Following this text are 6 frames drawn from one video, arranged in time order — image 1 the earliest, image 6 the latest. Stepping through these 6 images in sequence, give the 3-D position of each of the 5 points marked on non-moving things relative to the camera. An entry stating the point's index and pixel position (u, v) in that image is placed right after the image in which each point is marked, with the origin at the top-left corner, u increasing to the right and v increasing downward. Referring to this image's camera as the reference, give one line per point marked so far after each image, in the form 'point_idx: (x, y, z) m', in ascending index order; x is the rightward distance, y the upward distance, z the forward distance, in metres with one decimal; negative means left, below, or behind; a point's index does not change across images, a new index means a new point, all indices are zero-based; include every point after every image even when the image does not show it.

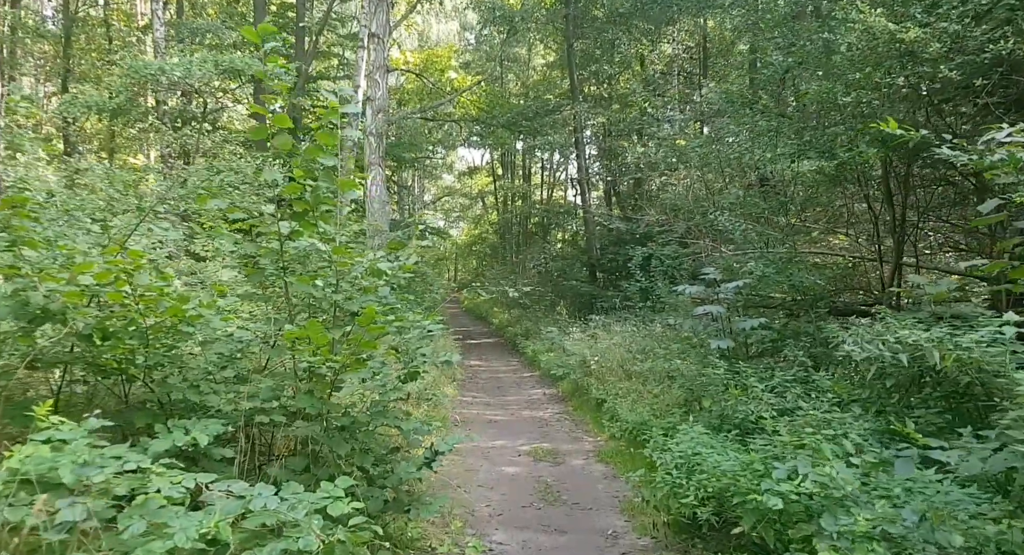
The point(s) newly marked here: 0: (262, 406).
0: (-1.5, -0.8, +4.2) m
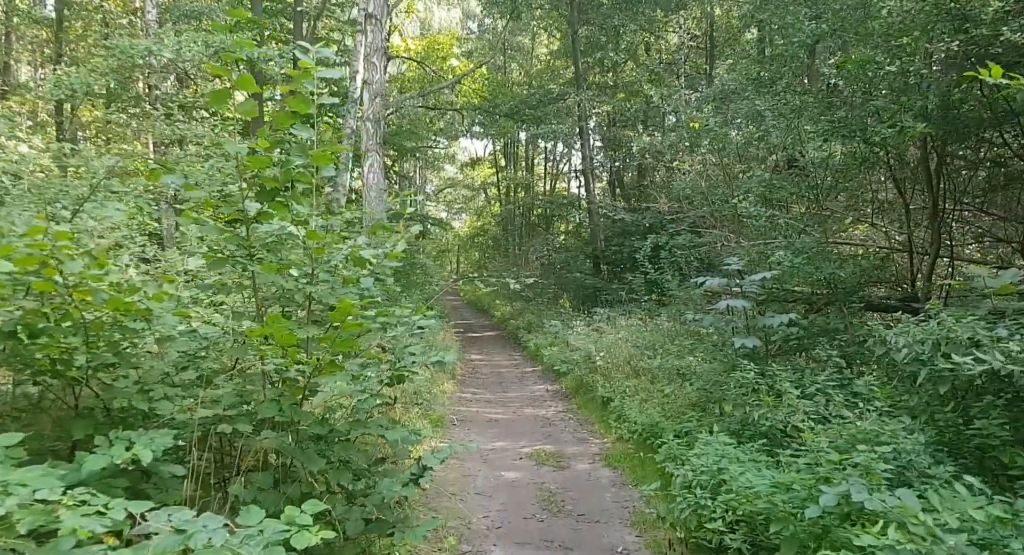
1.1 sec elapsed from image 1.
0: (-1.5, -0.7, +3.7) m
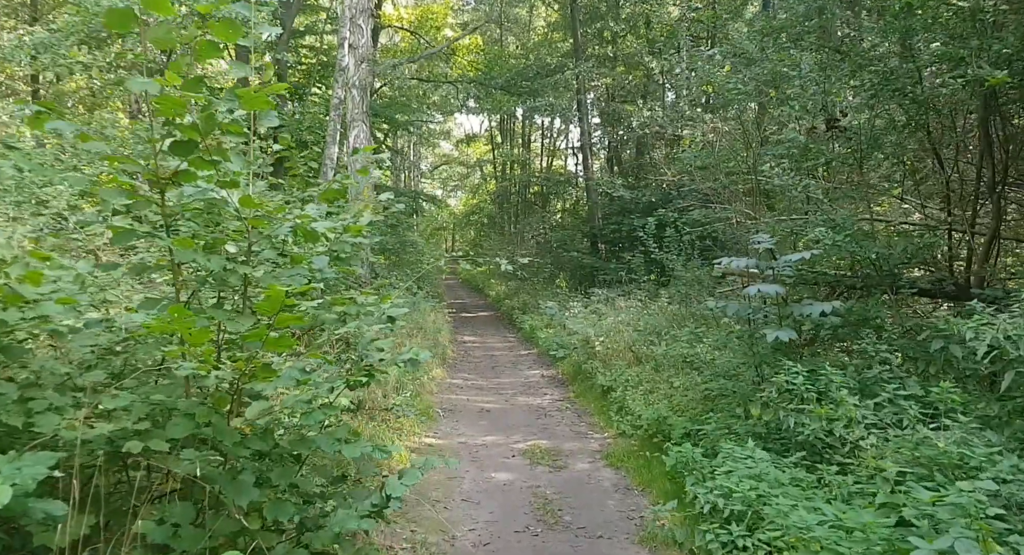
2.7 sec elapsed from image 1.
0: (-1.5, -0.6, +2.9) m
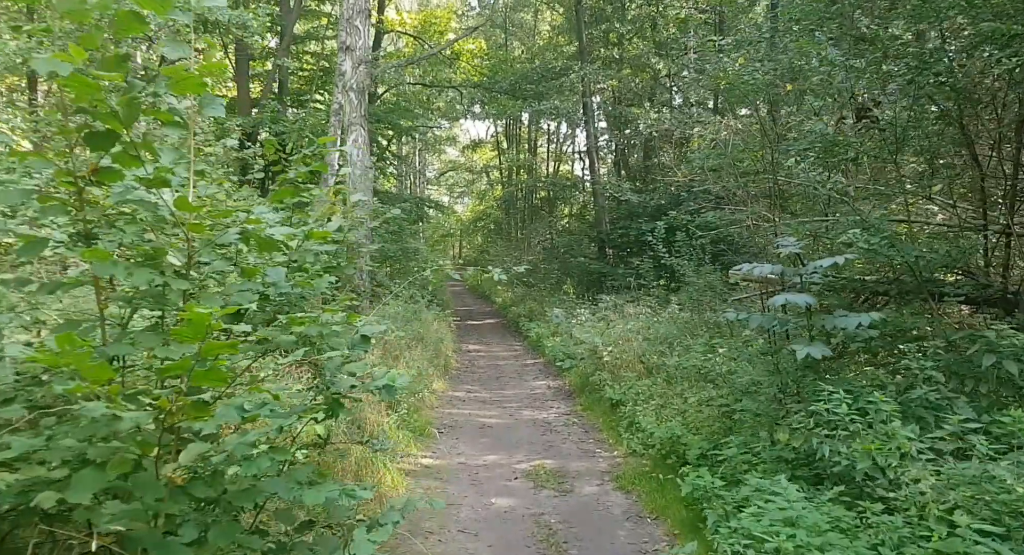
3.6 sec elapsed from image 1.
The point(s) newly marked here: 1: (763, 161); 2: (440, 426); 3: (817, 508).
0: (-1.6, -0.7, +2.4) m
1: (+2.6, +1.2, +7.2) m
2: (-0.9, -1.8, +8.8) m
3: (+1.5, -1.2, +3.6) m
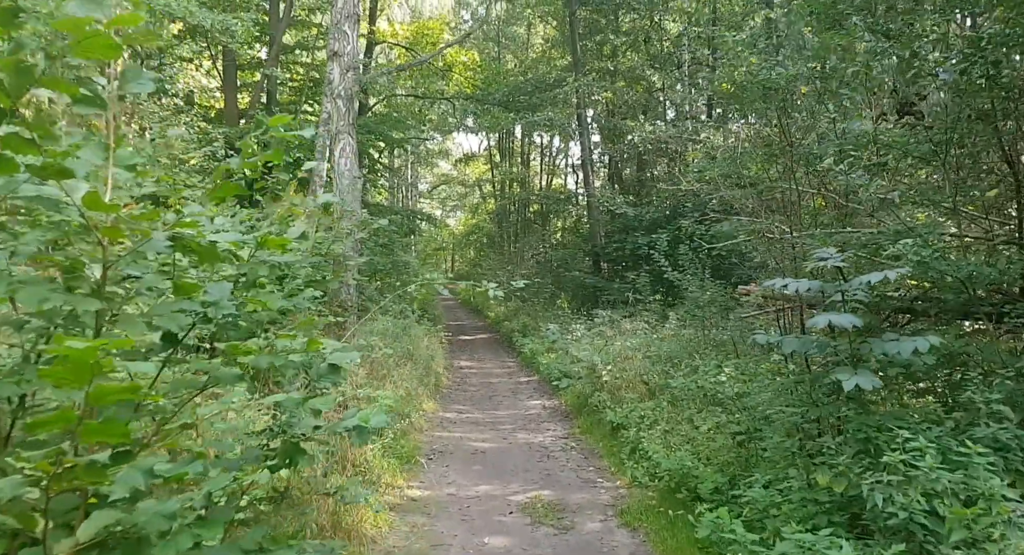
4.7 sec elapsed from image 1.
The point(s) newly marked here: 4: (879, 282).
0: (-1.6, -0.7, +1.8) m
1: (+2.5, +1.0, +6.7) m
2: (-1.0, -2.0, +8.3) m
3: (+1.5, -1.2, +3.1) m
4: (+1.8, 0.0, +3.5) m
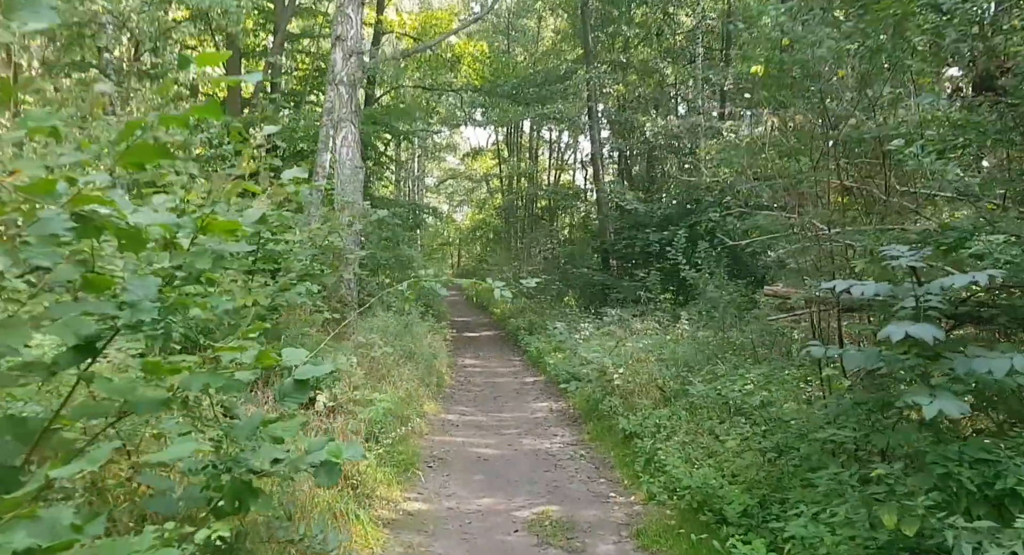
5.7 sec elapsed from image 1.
0: (-1.6, -0.7, +1.3) m
1: (+2.6, +1.0, +6.2) m
2: (-0.9, -2.0, +7.7) m
3: (+1.6, -1.2, +2.5) m
4: (+1.8, 0.0, +2.9) m
